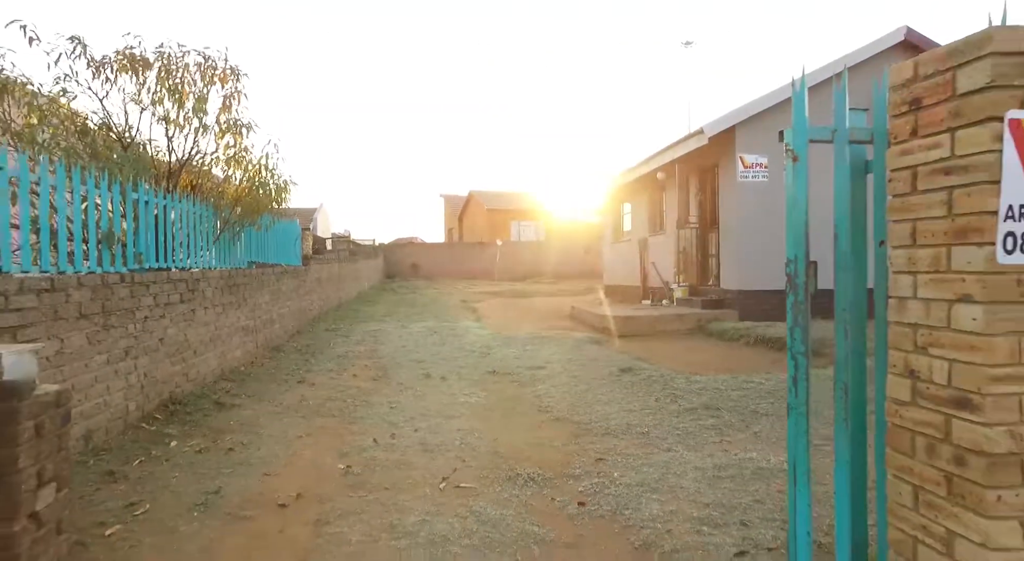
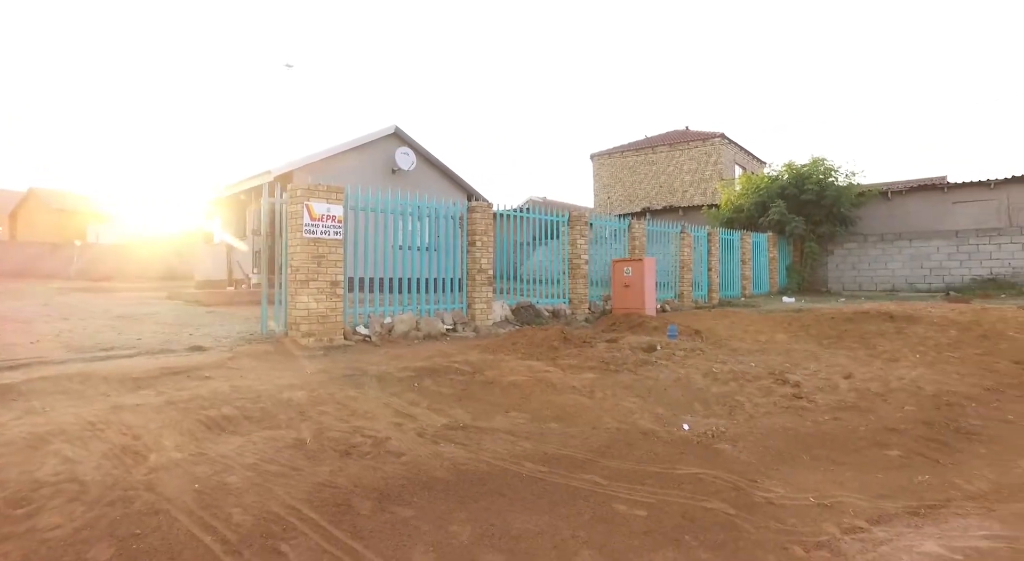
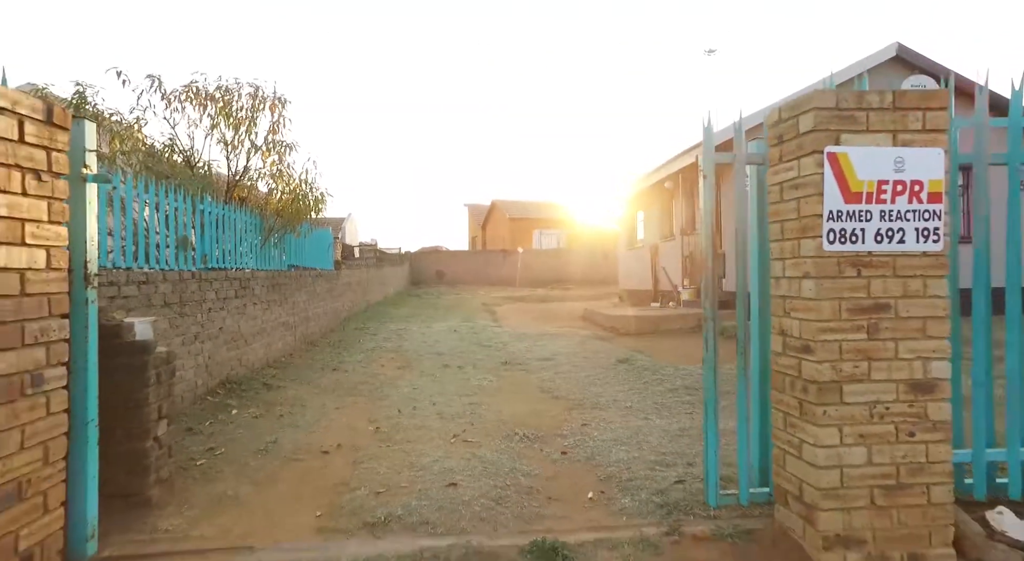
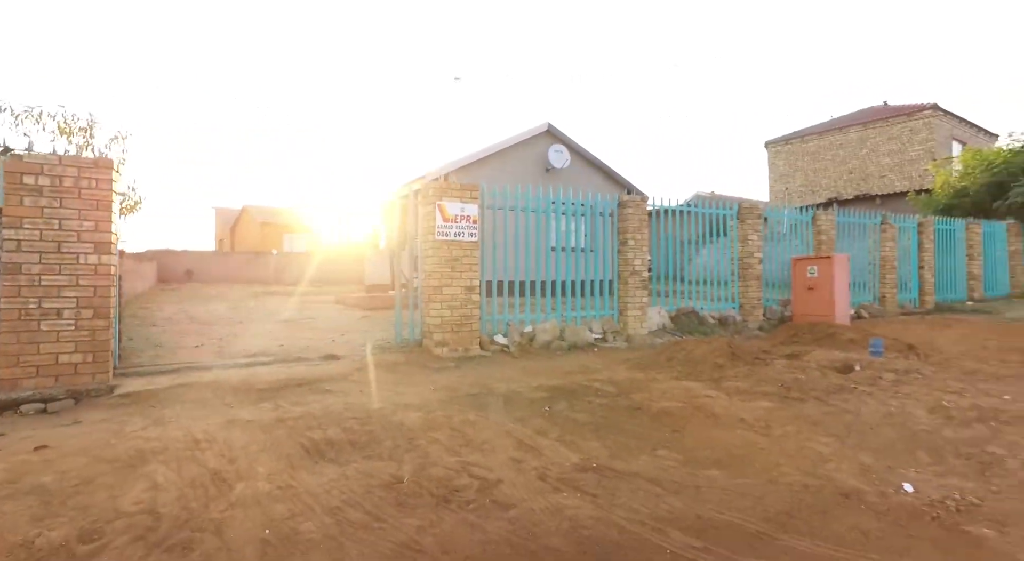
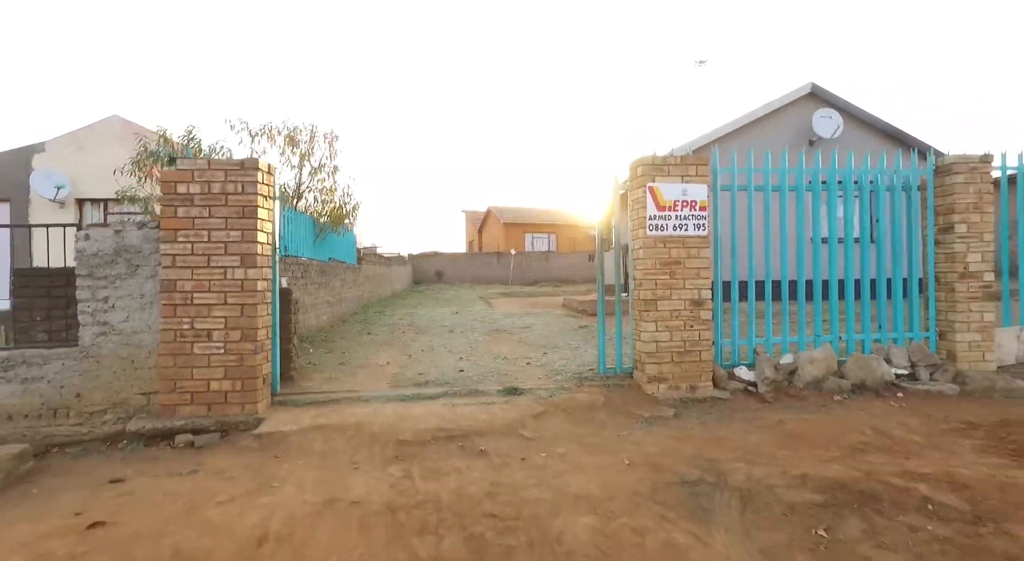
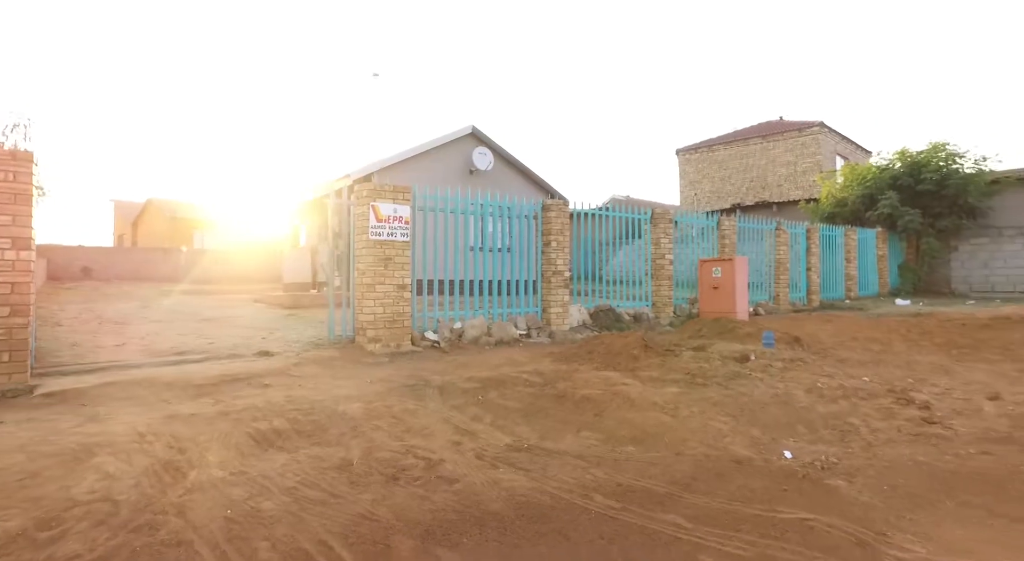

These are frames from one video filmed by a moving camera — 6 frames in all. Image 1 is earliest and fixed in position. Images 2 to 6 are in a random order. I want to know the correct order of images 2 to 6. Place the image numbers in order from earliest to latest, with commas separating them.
3, 5, 4, 6, 2
